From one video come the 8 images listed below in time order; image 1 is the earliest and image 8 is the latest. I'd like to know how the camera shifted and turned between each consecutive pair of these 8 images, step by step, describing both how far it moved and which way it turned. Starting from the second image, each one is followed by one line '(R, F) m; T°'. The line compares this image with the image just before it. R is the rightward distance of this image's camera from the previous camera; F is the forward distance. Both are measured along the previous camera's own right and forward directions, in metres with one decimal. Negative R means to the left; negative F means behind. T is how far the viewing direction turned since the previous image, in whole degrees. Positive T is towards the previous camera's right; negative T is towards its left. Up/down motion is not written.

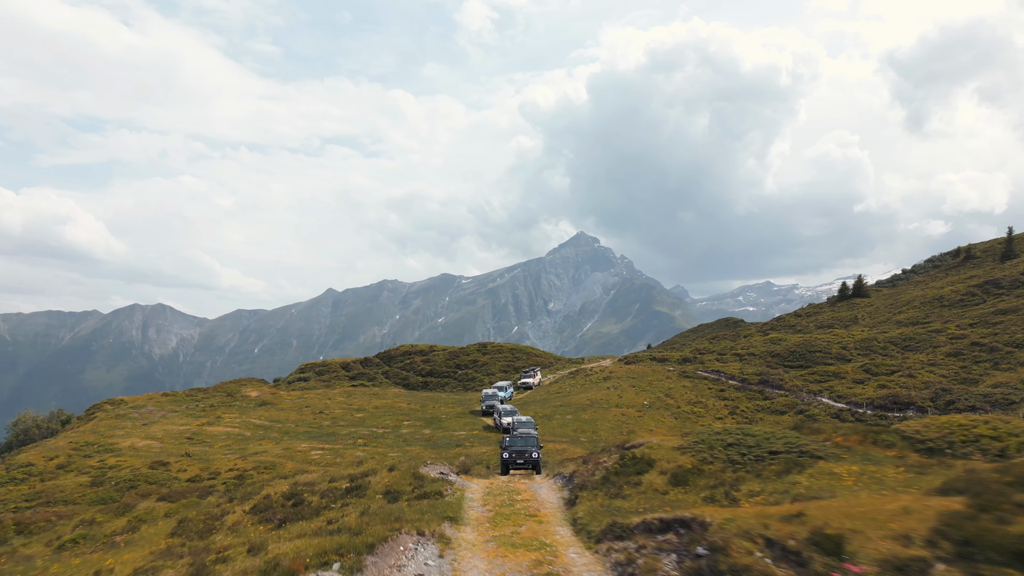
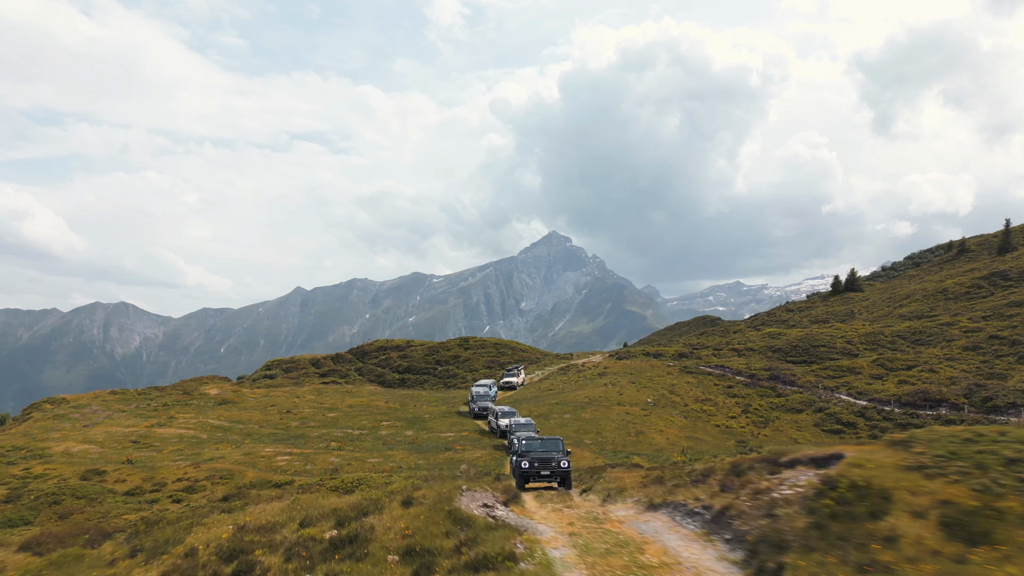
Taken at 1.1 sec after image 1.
(-1.5, +6.2) m; +2°
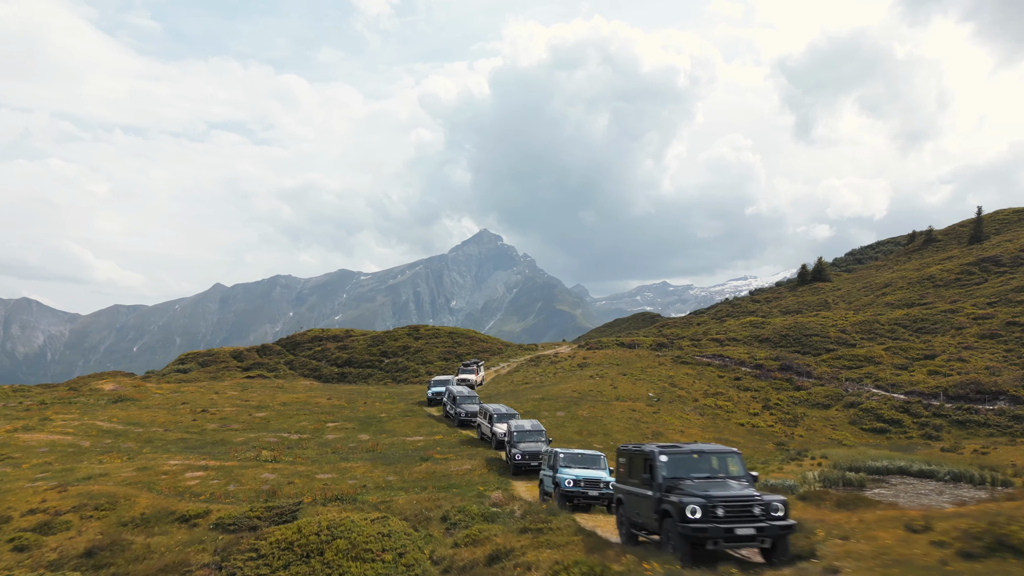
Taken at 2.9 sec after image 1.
(-2.9, +10.6) m; +5°
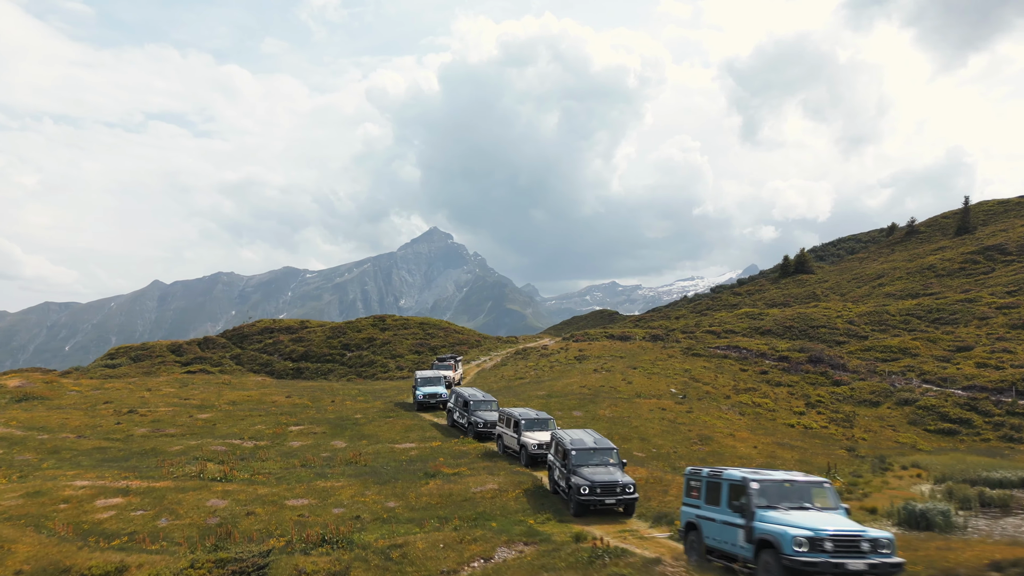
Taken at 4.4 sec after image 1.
(-2.6, +7.9) m; +4°
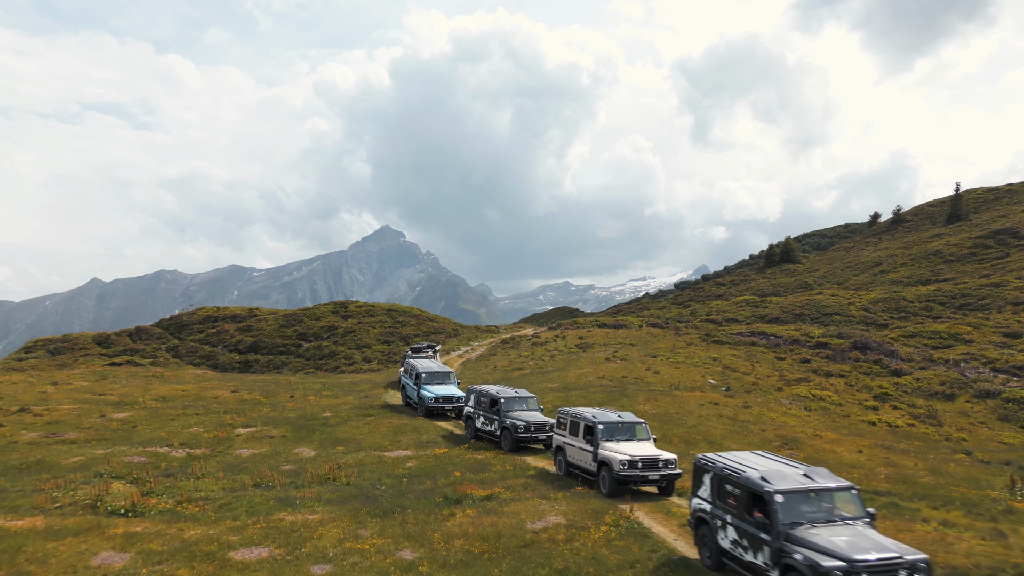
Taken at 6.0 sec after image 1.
(-2.2, +7.9) m; +4°
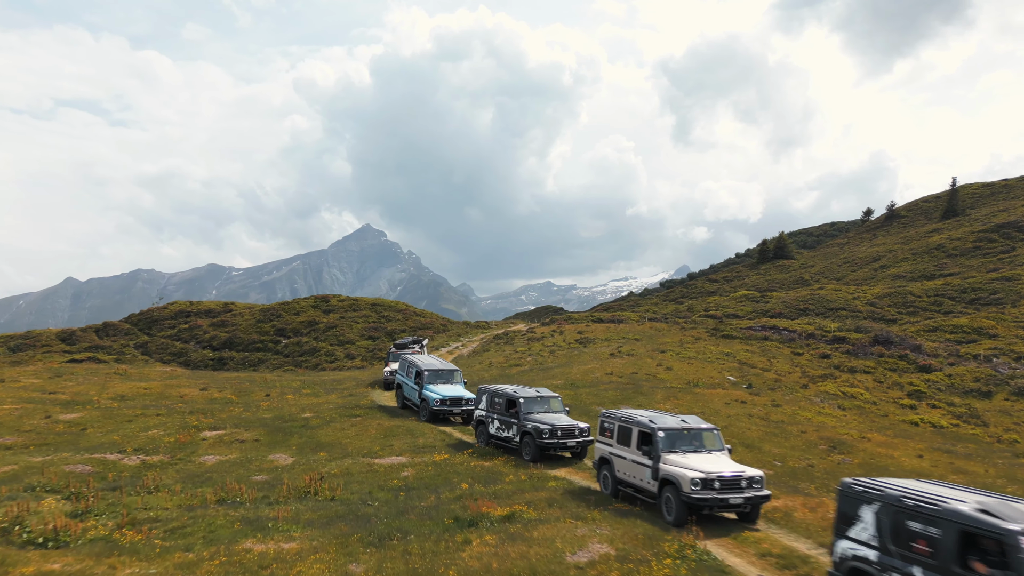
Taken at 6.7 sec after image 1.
(-0.7, +3.1) m; +1°
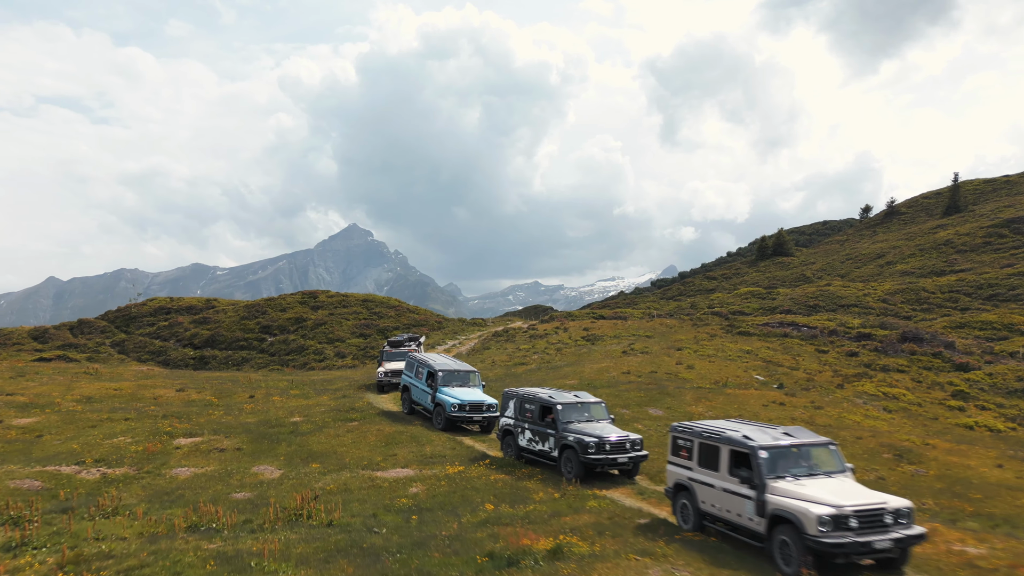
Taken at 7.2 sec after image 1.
(-0.8, +2.7) m; +1°
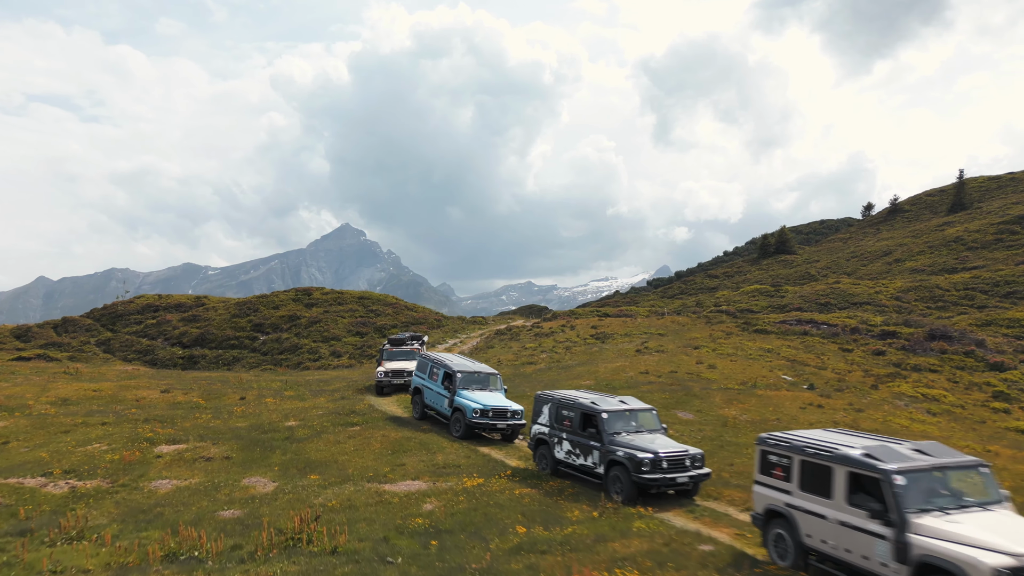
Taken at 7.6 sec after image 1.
(-0.6, +1.9) m; +1°
